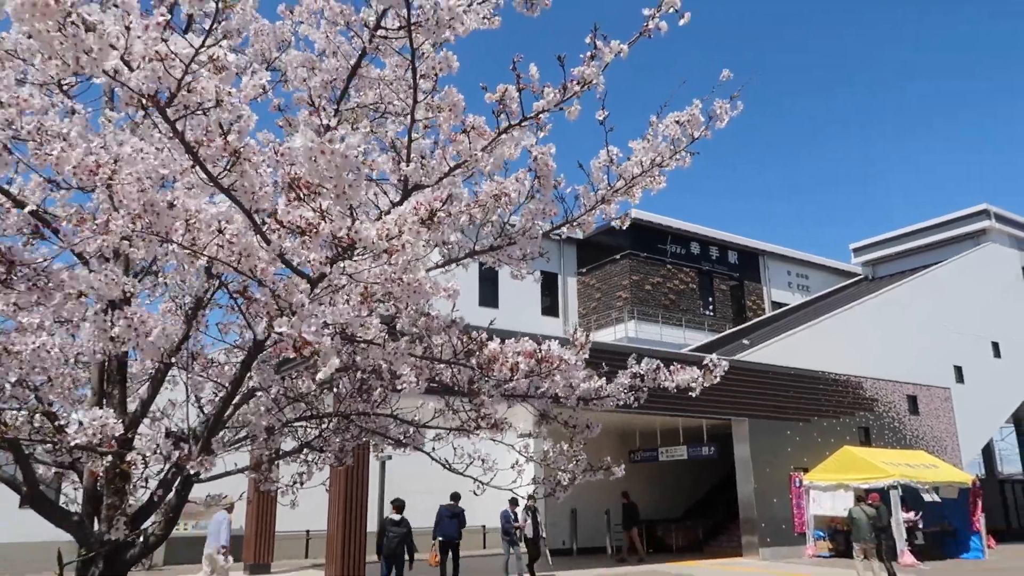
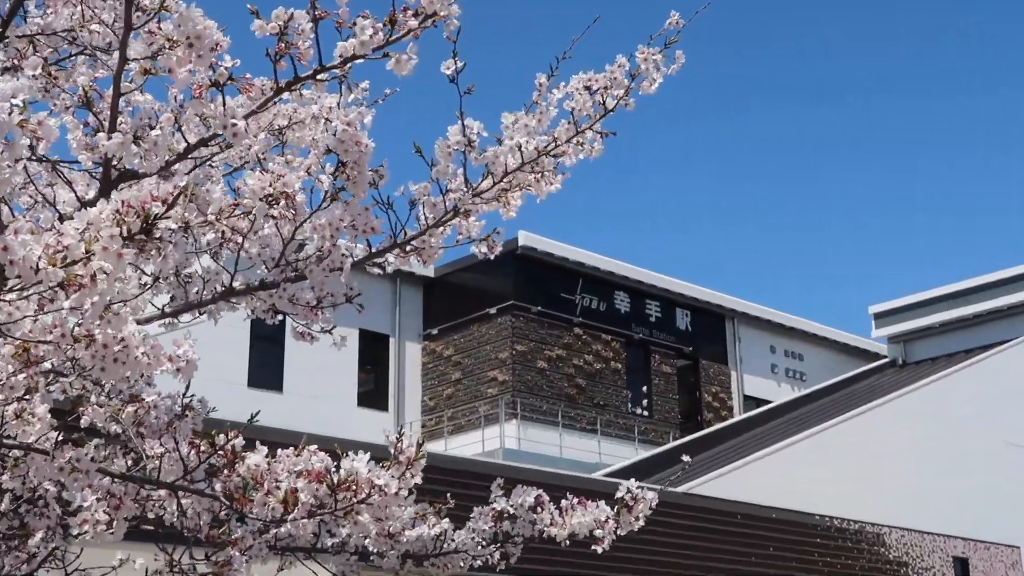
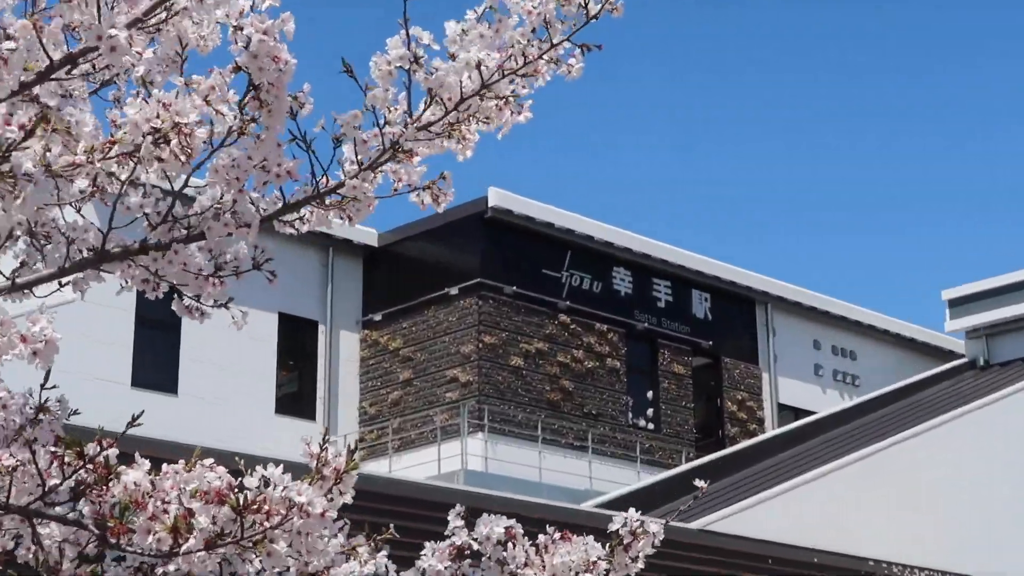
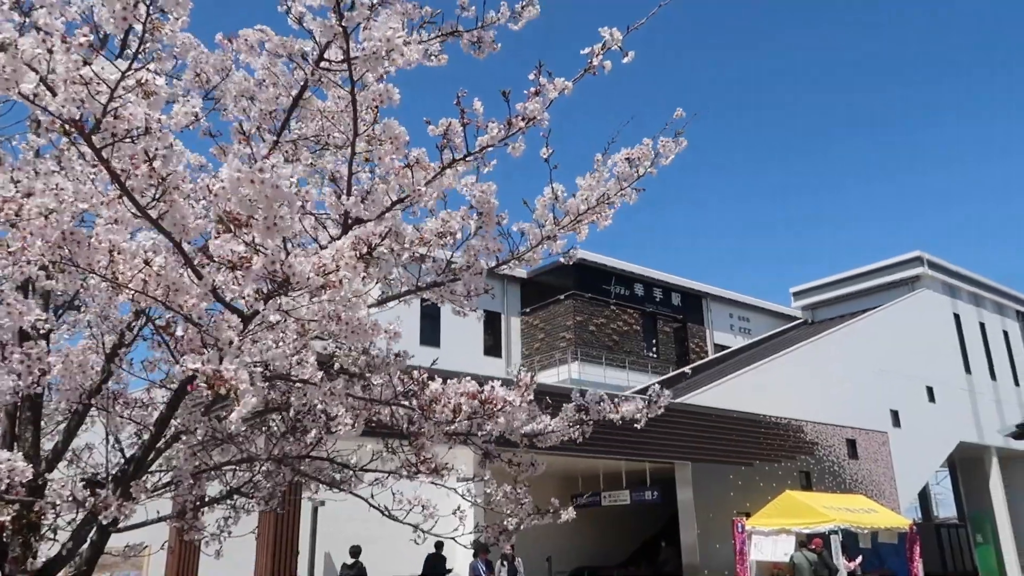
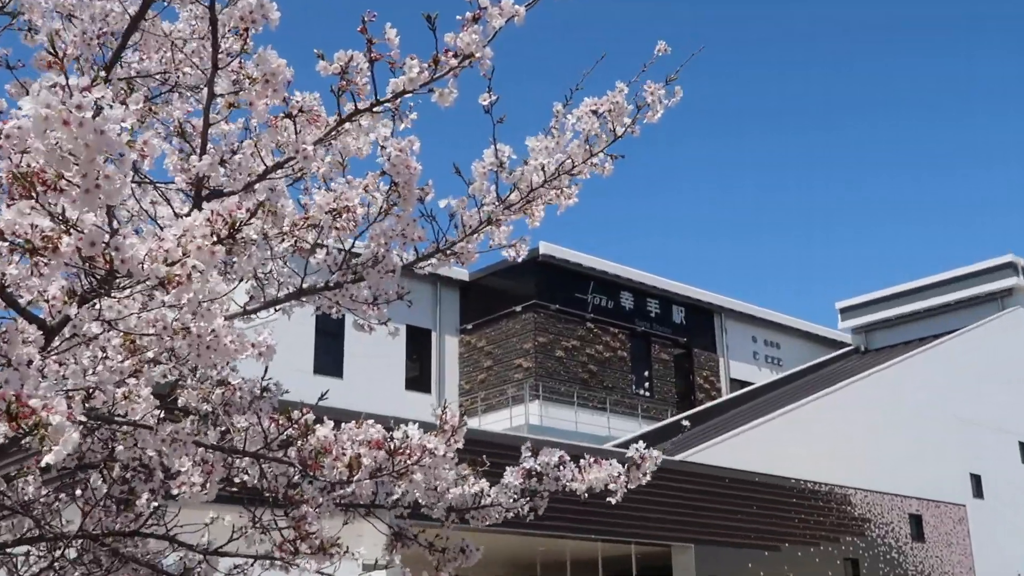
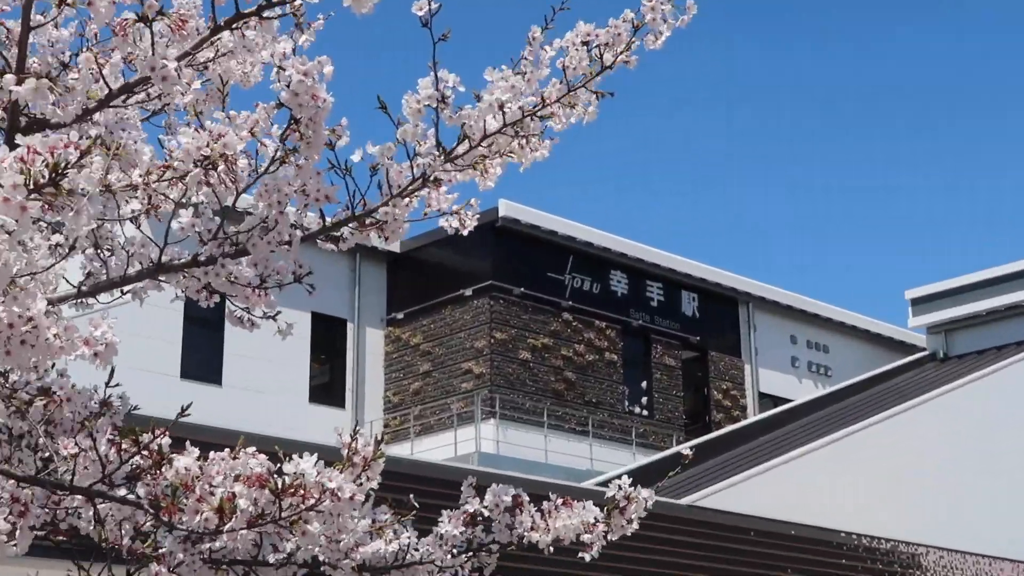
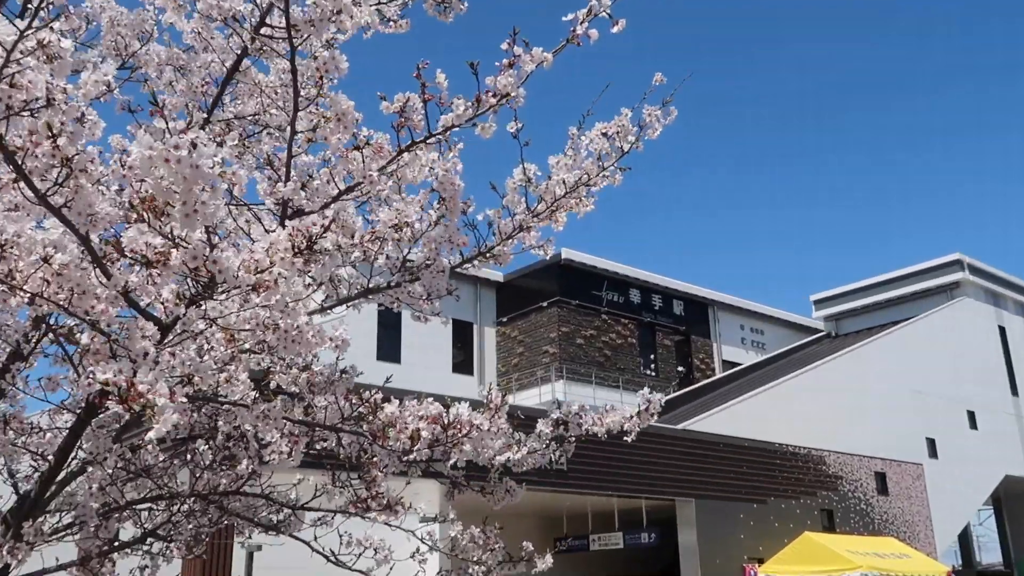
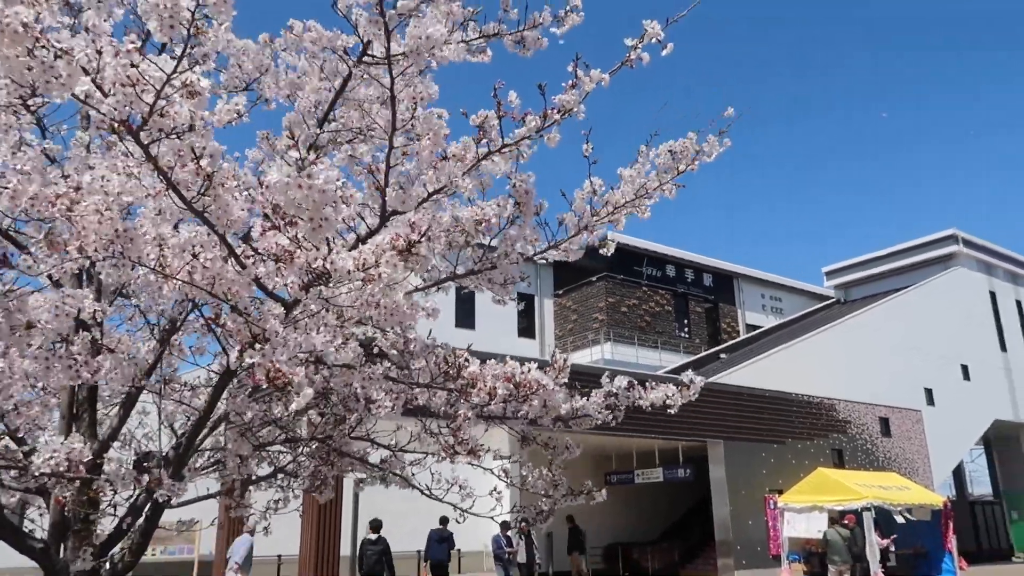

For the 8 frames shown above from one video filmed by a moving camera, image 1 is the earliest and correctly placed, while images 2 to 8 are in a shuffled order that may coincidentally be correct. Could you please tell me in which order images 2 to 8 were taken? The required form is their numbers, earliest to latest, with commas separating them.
8, 4, 7, 5, 2, 6, 3
